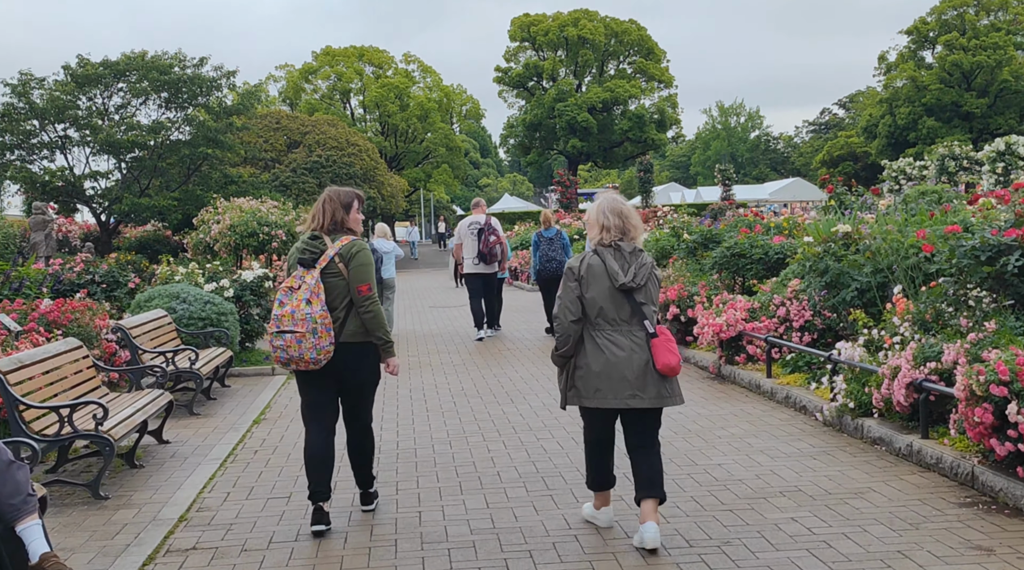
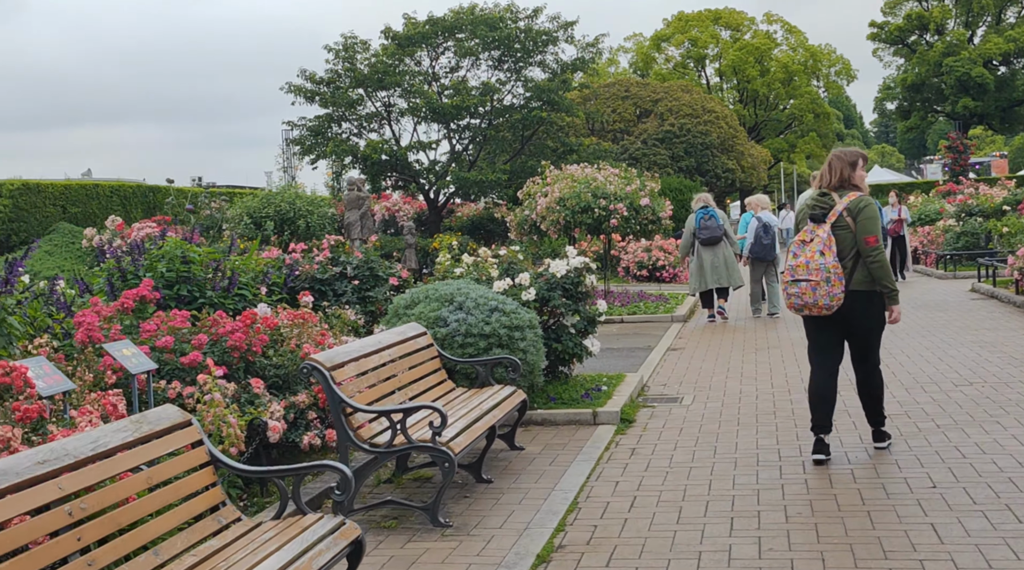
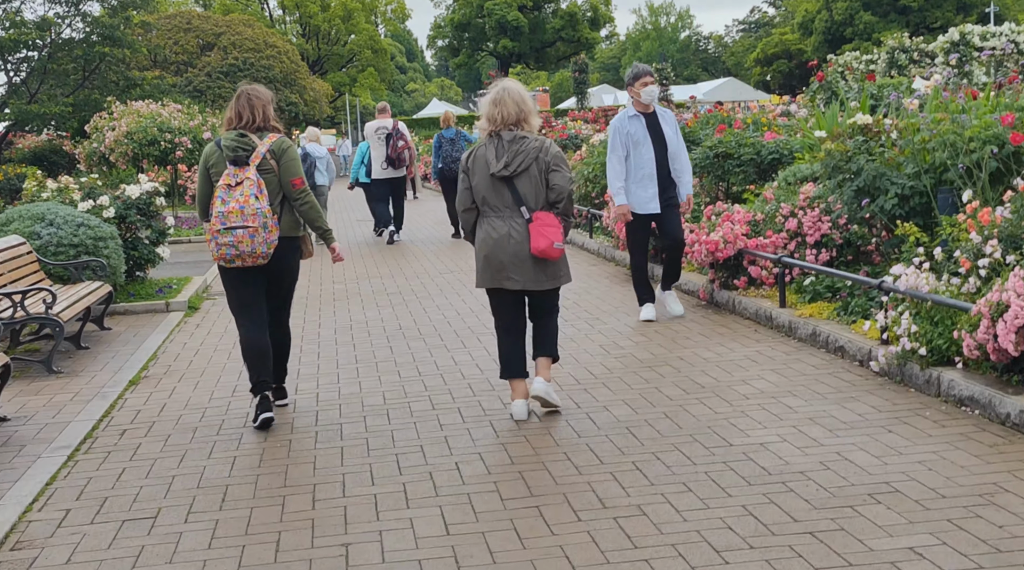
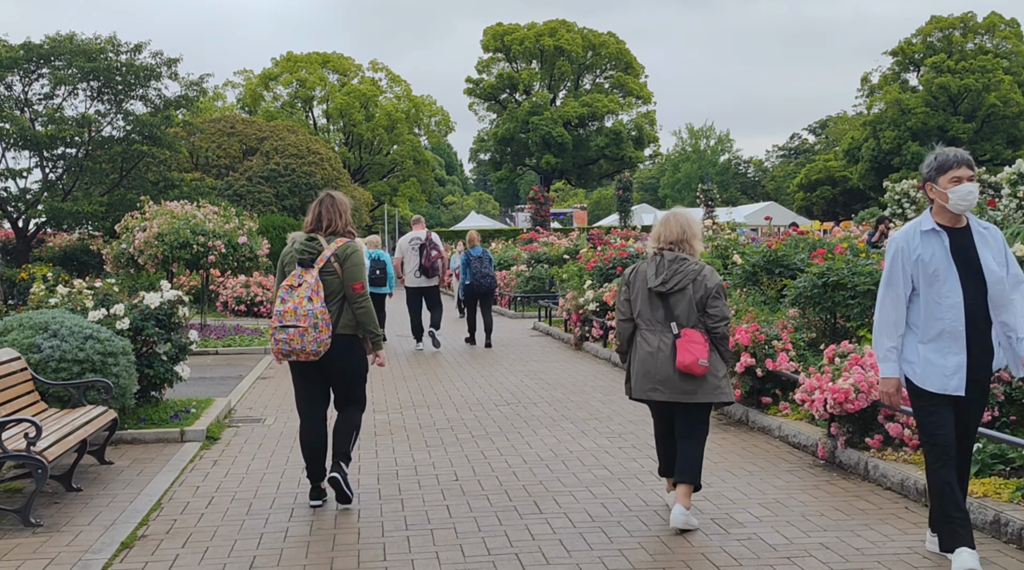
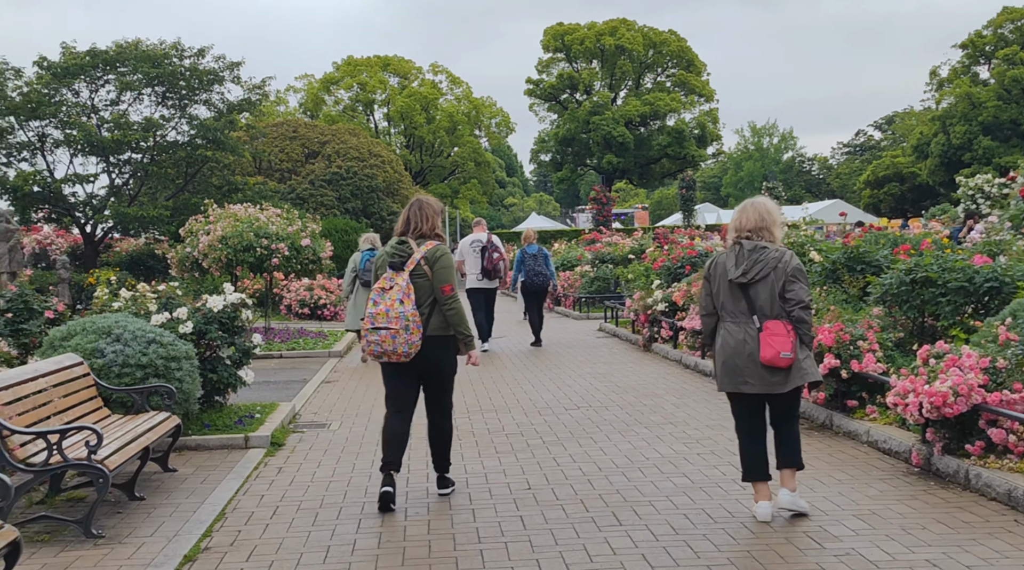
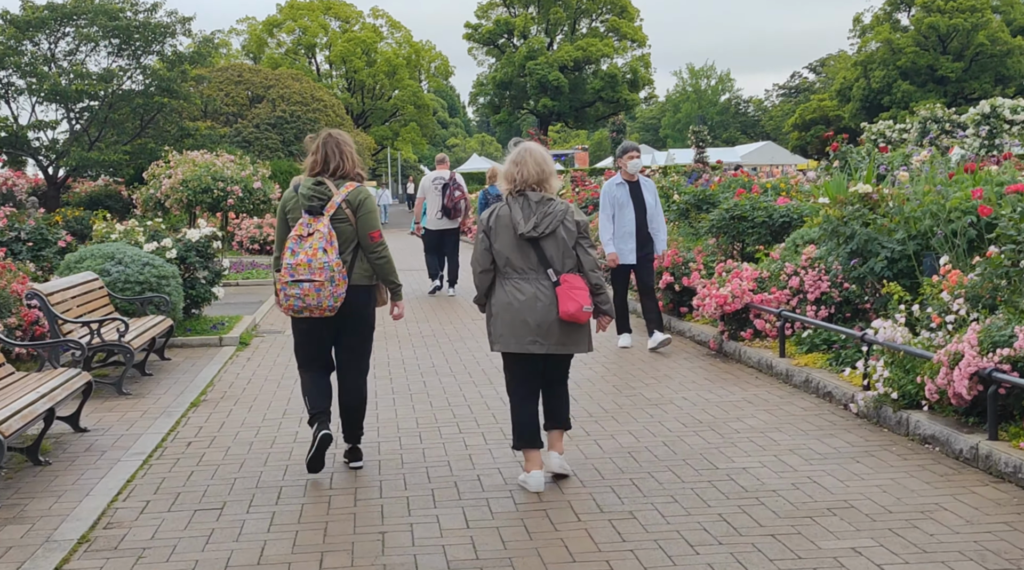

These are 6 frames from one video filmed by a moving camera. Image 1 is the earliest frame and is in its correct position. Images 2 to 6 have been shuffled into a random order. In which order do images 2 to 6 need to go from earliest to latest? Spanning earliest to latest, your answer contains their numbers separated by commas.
6, 3, 4, 5, 2
